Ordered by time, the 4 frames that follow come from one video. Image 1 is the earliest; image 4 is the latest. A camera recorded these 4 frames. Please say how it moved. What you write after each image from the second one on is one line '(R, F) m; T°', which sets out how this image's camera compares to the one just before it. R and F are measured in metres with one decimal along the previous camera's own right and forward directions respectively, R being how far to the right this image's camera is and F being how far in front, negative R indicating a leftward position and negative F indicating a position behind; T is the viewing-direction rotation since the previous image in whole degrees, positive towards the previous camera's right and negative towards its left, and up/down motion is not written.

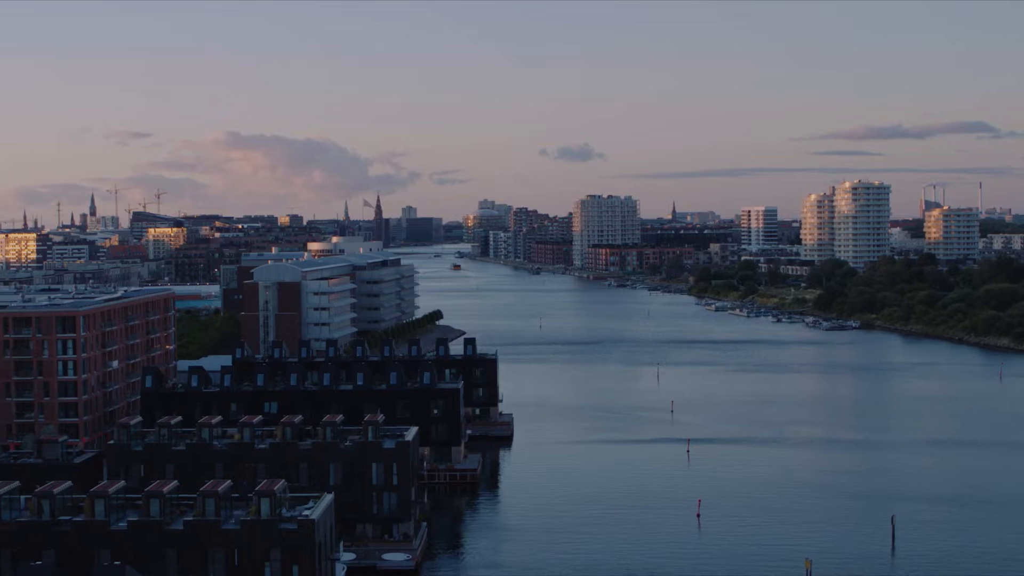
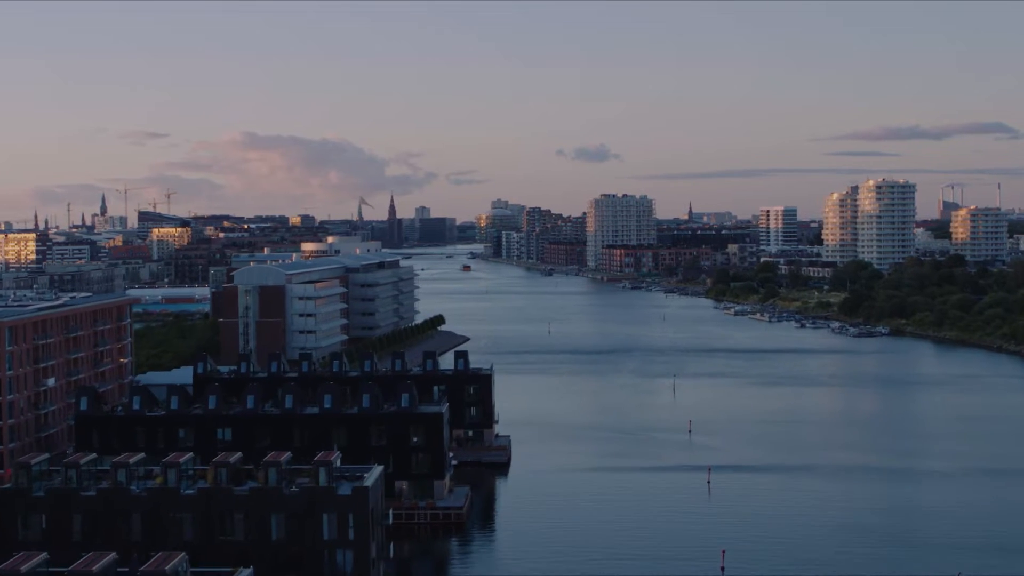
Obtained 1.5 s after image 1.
(+0.2, +1.5) m; -1°
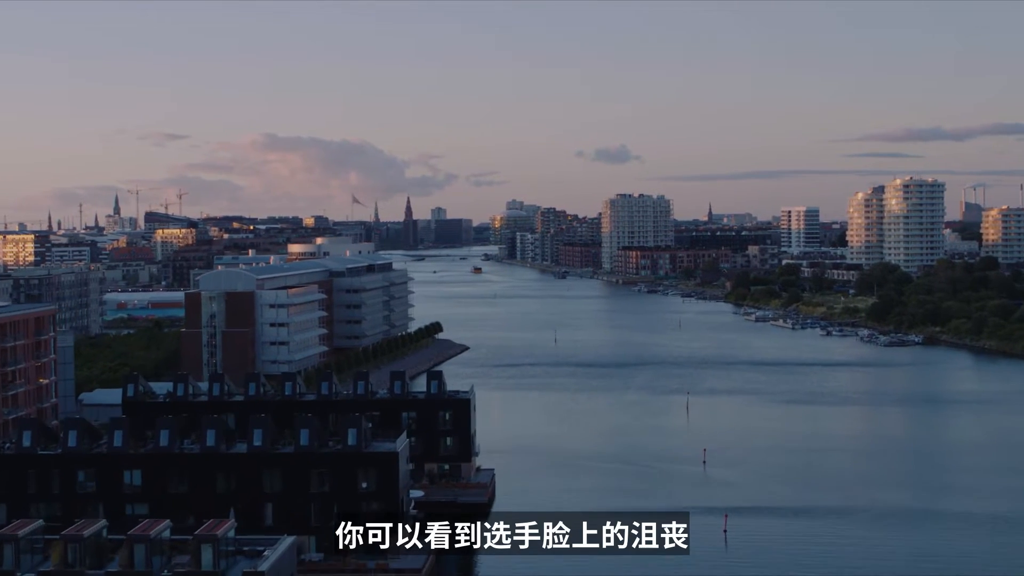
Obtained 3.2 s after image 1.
(+0.3, +1.7) m; -1°
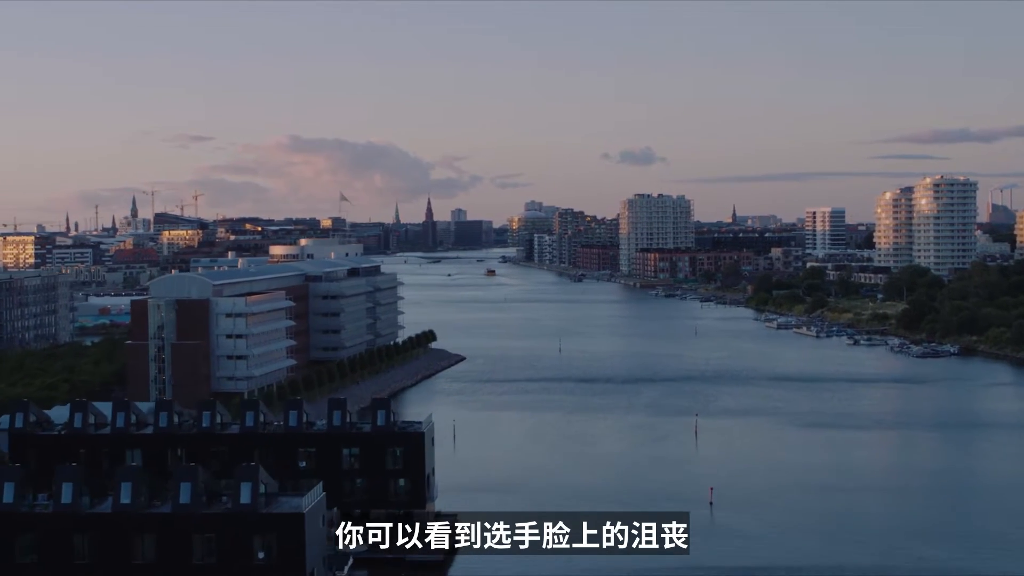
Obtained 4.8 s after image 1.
(+0.4, +1.7) m; -1°
